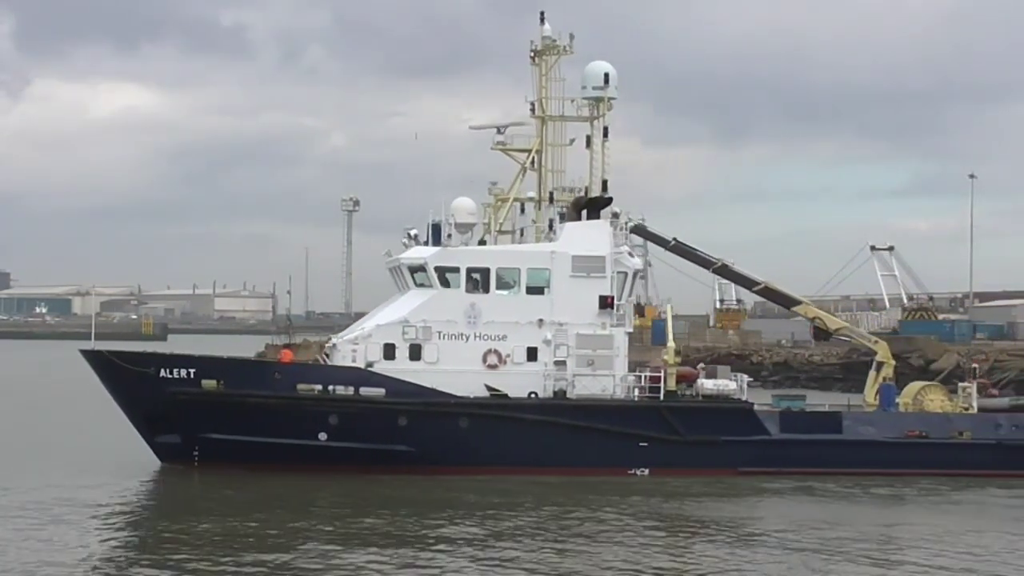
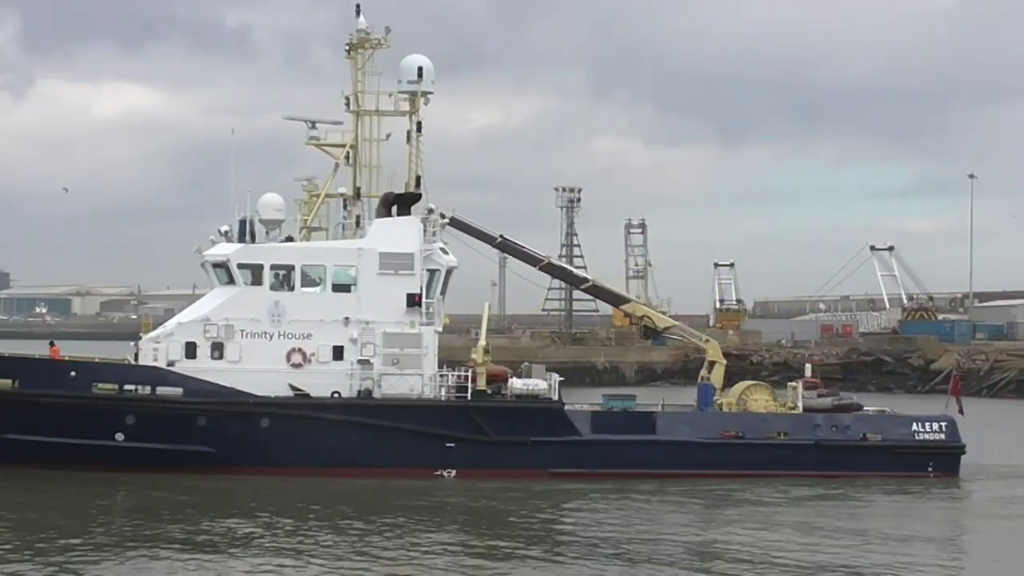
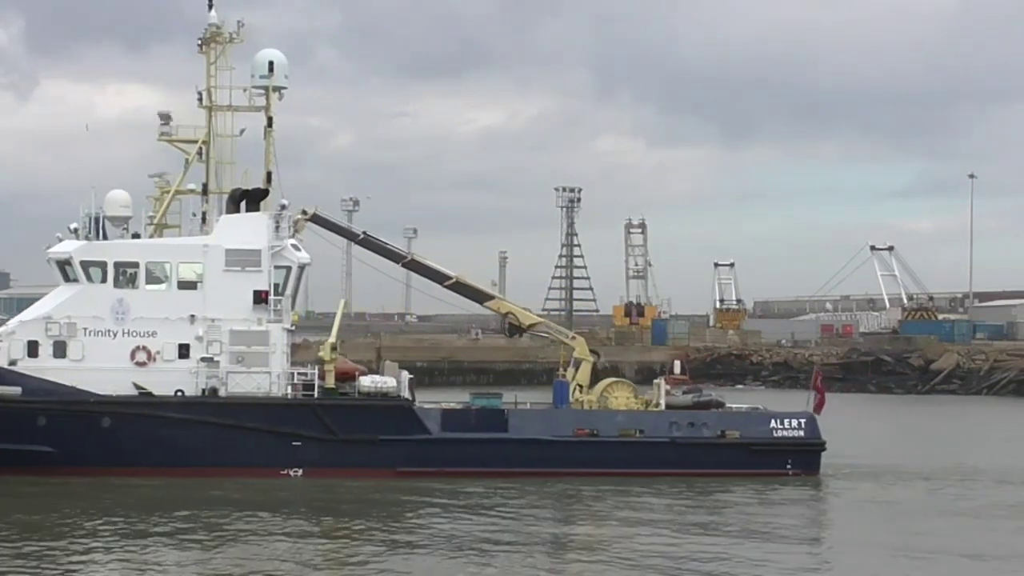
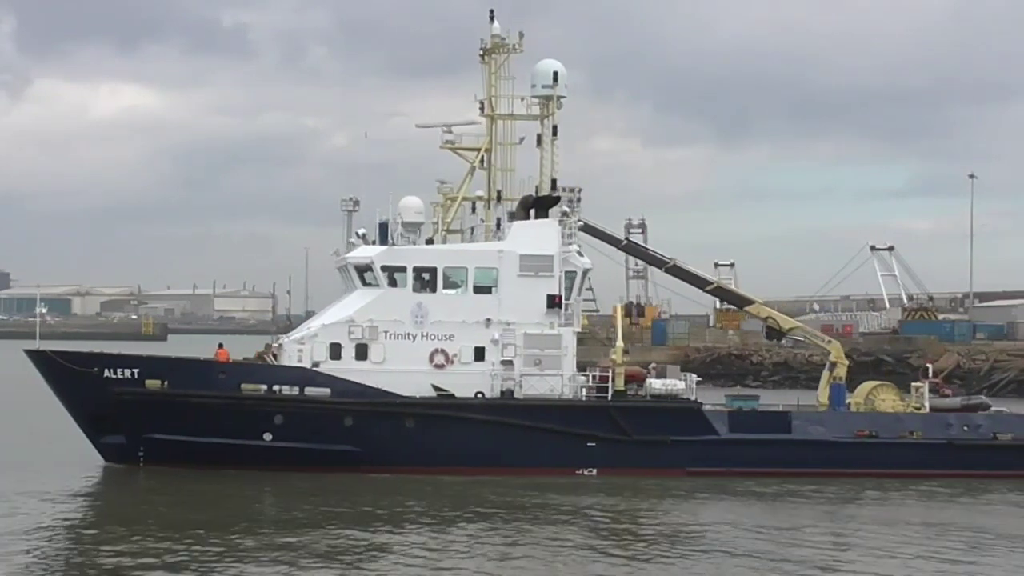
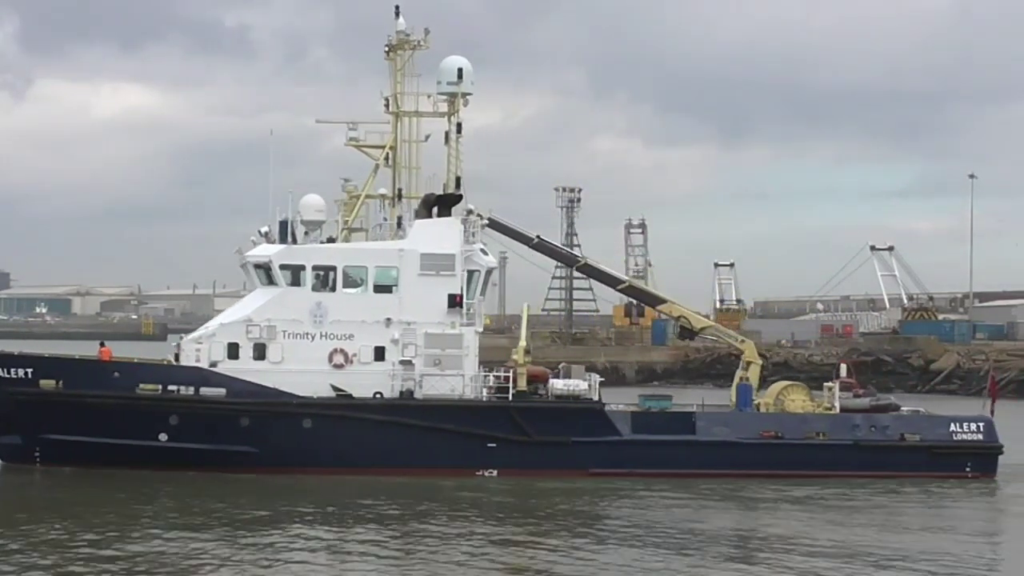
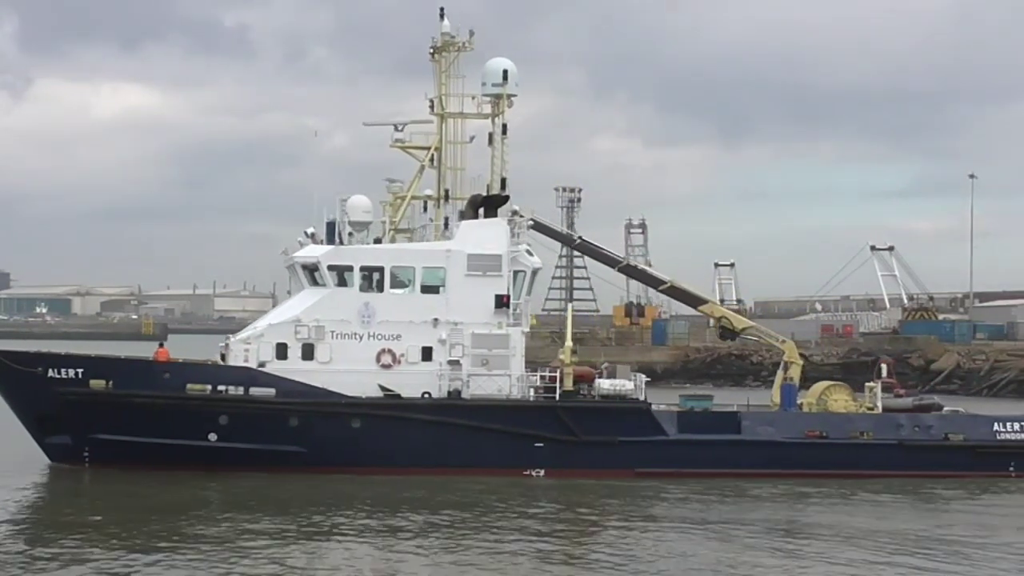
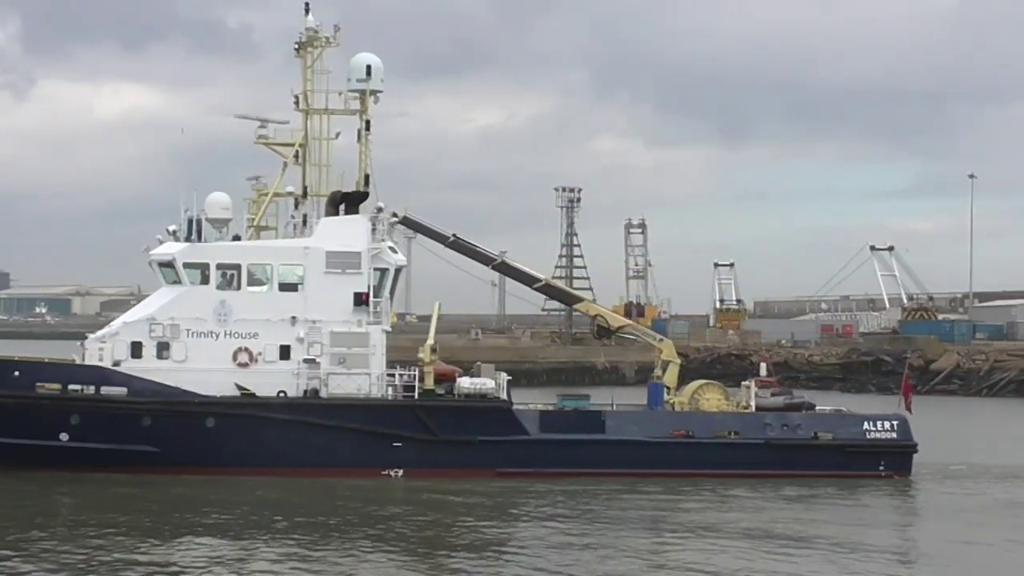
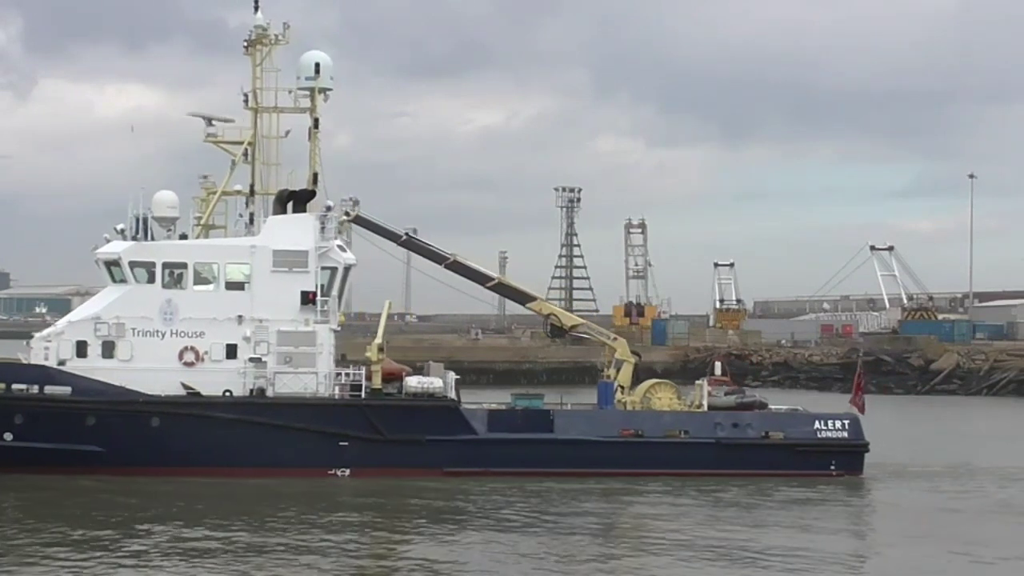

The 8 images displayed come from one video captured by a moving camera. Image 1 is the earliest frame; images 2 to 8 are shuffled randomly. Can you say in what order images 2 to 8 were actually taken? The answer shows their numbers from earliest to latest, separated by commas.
4, 6, 5, 2, 7, 8, 3
